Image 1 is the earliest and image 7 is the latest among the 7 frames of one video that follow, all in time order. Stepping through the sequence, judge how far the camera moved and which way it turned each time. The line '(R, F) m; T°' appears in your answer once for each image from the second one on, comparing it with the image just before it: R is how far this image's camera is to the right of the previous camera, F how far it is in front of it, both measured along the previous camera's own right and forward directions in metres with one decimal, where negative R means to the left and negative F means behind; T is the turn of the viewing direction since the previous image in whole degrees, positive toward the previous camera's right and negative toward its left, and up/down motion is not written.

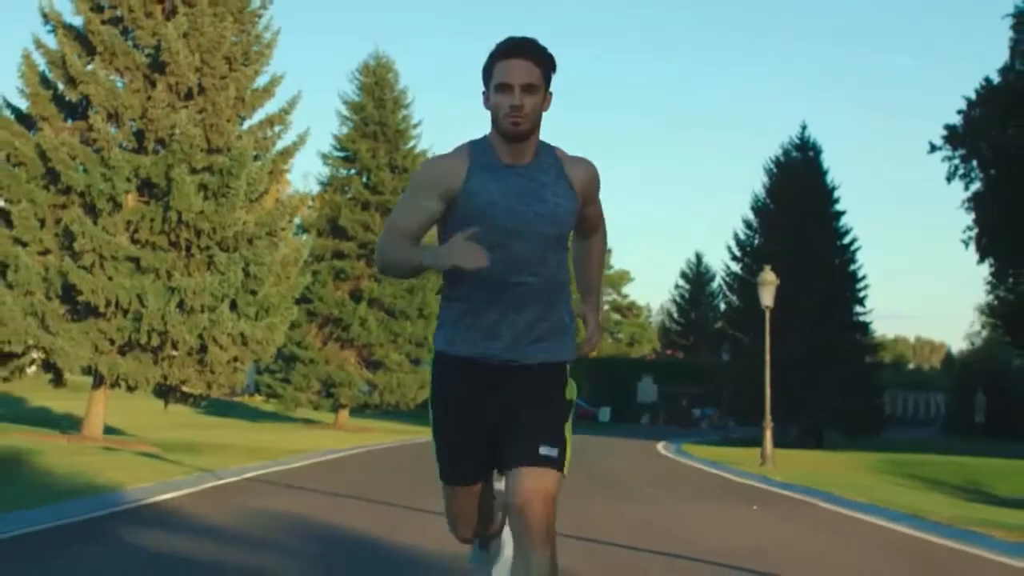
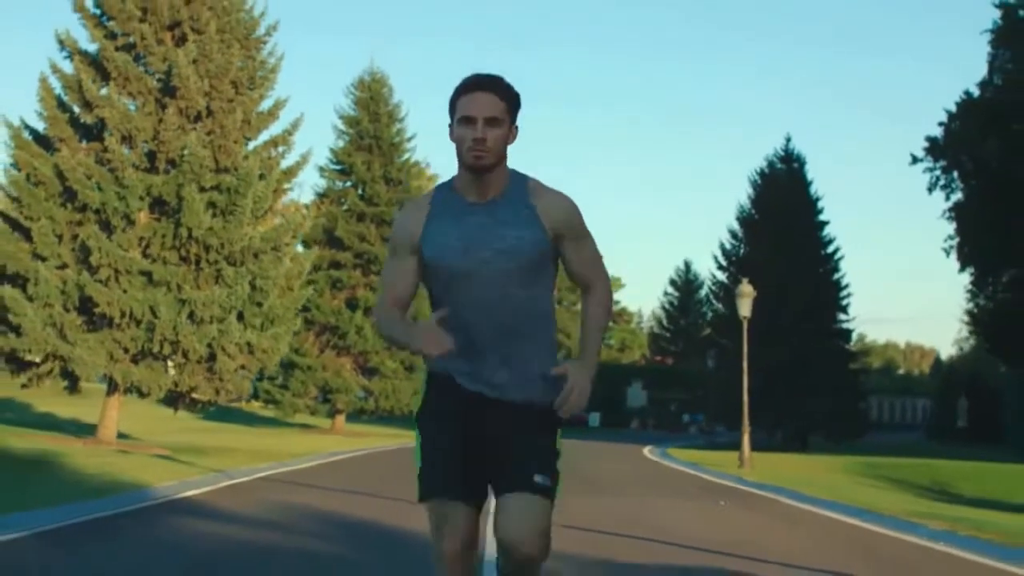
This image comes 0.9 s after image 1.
(0.0, -1.7) m; 0°
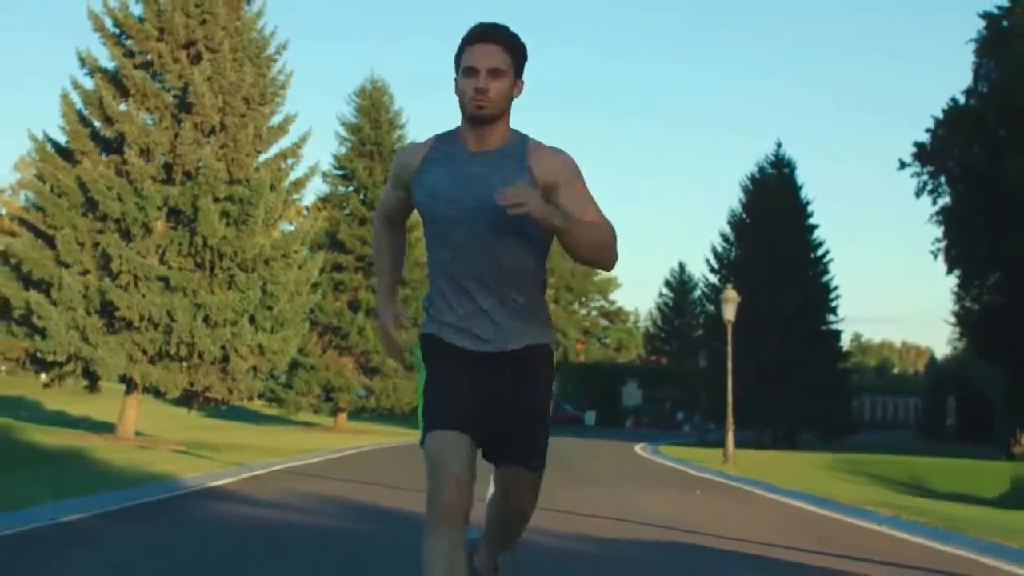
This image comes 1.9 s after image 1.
(0.0, -1.8) m; 0°
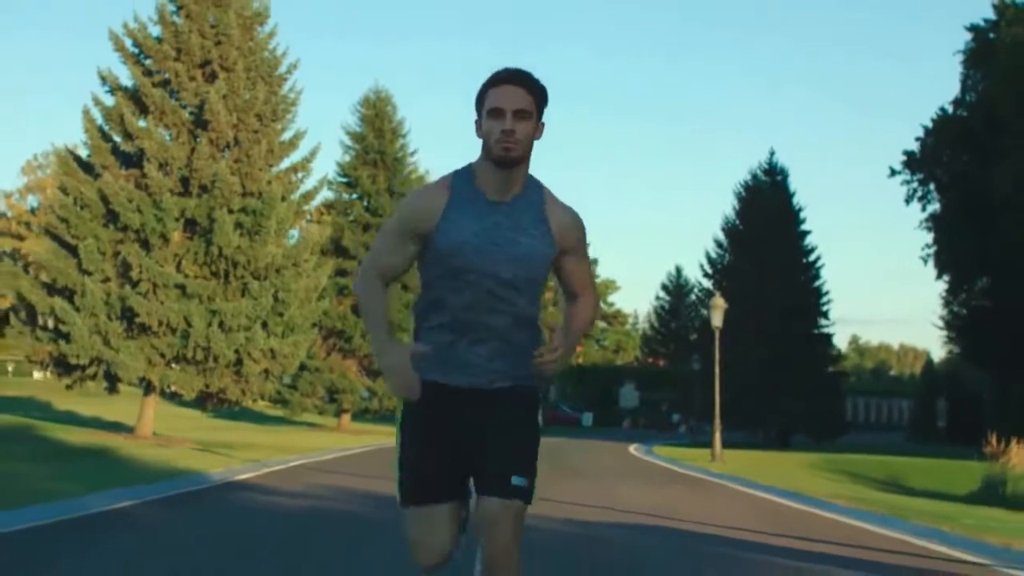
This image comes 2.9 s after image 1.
(0.0, -1.8) m; 0°
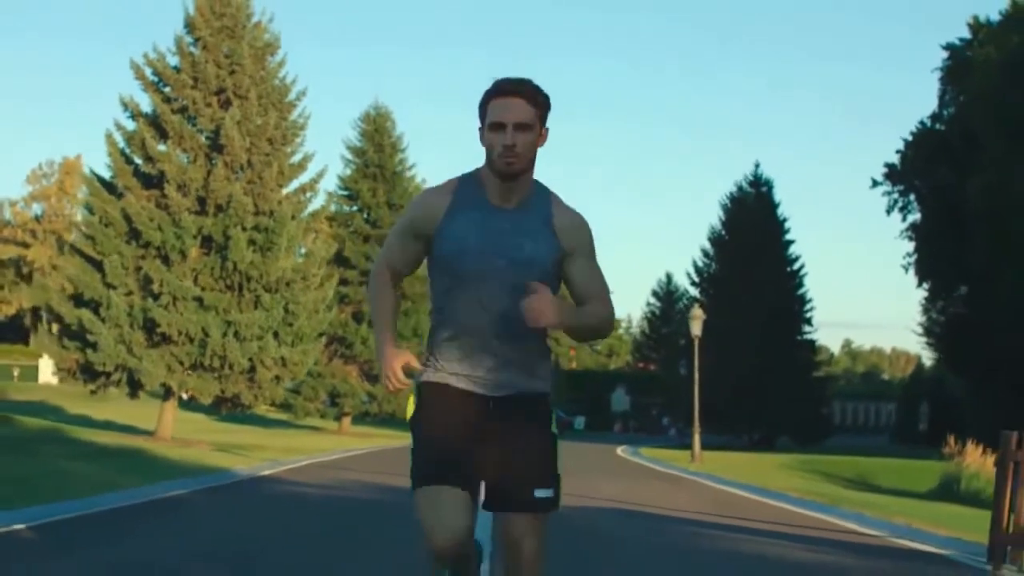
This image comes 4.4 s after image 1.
(0.0, -2.6) m; 0°
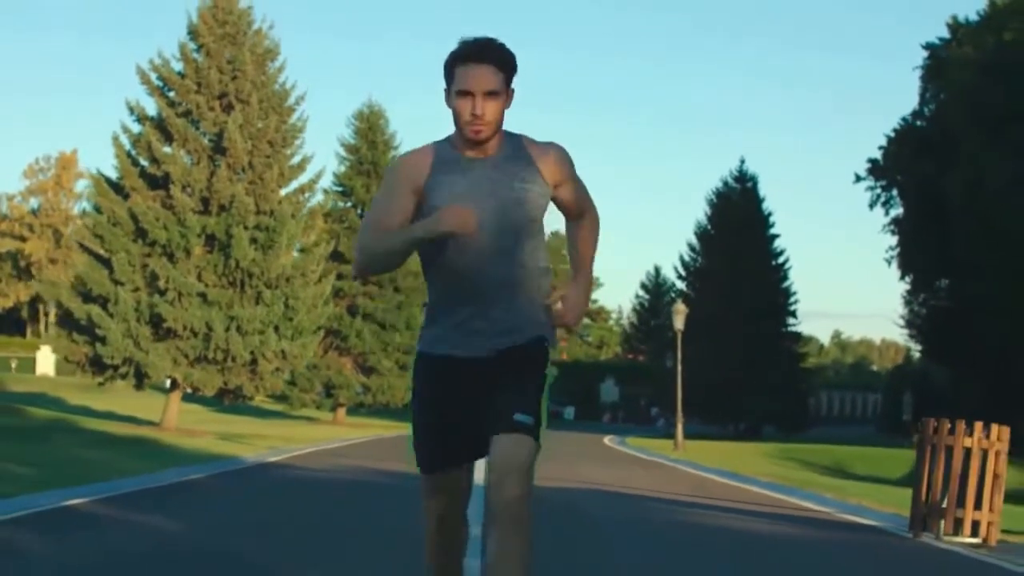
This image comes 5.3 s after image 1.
(0.0, -1.6) m; 0°
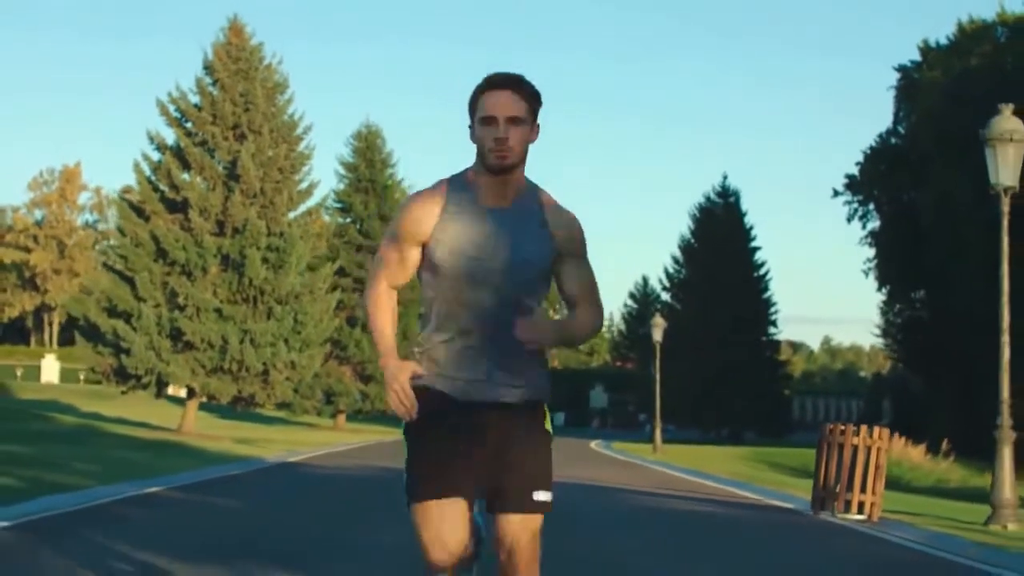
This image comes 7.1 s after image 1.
(0.0, -3.3) m; 0°
